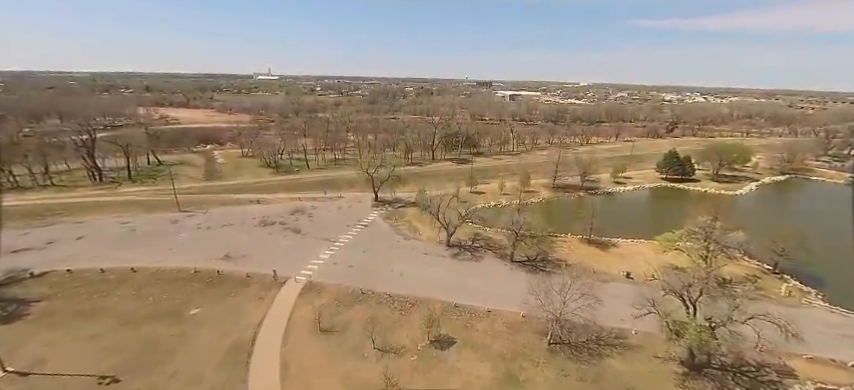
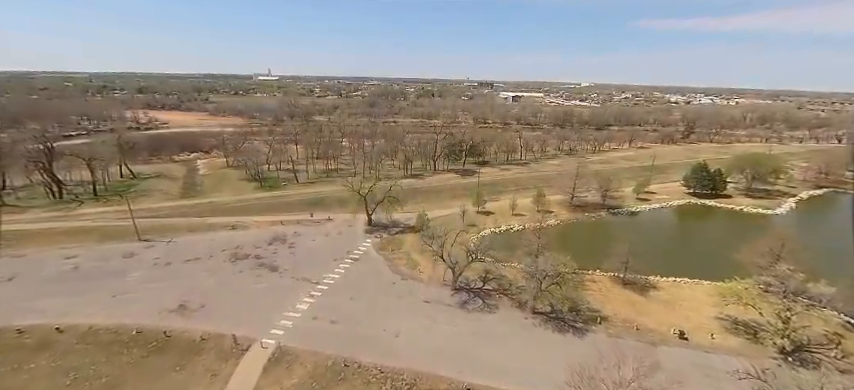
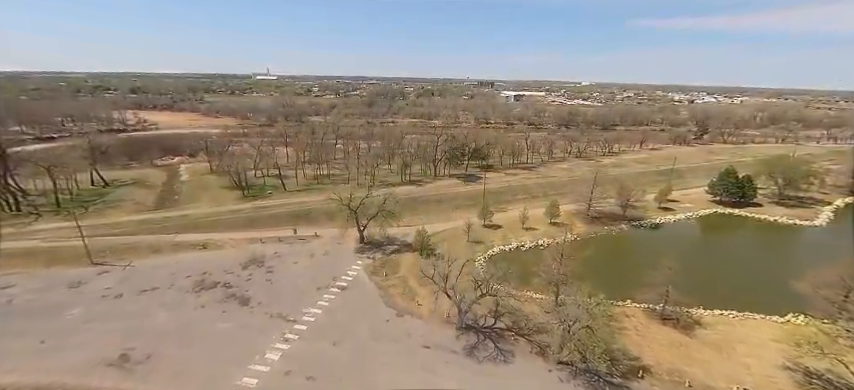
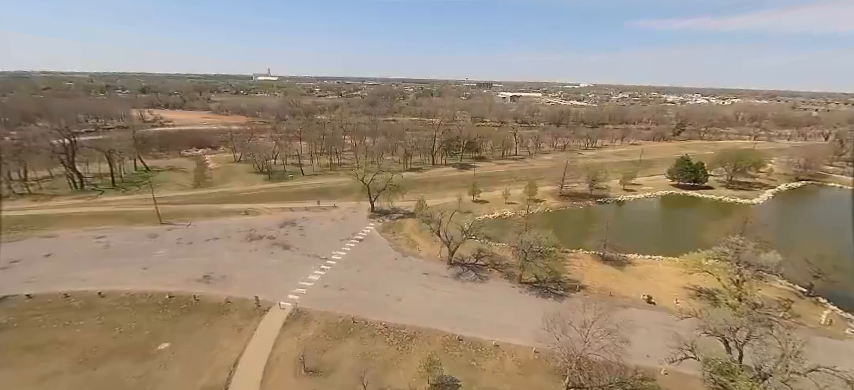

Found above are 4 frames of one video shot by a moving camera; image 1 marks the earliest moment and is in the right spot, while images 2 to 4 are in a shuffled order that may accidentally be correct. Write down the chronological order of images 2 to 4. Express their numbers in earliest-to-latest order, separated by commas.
4, 2, 3
